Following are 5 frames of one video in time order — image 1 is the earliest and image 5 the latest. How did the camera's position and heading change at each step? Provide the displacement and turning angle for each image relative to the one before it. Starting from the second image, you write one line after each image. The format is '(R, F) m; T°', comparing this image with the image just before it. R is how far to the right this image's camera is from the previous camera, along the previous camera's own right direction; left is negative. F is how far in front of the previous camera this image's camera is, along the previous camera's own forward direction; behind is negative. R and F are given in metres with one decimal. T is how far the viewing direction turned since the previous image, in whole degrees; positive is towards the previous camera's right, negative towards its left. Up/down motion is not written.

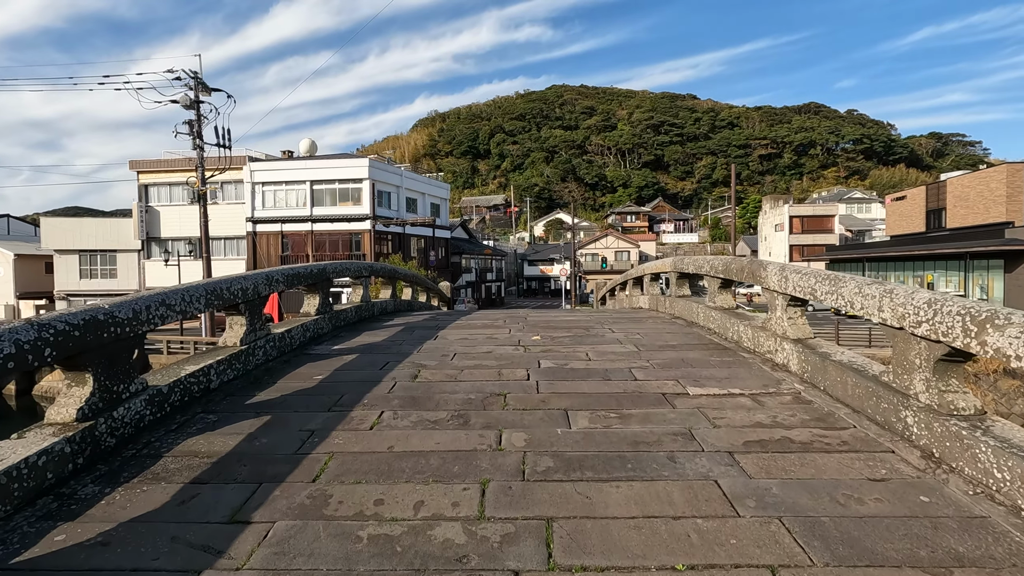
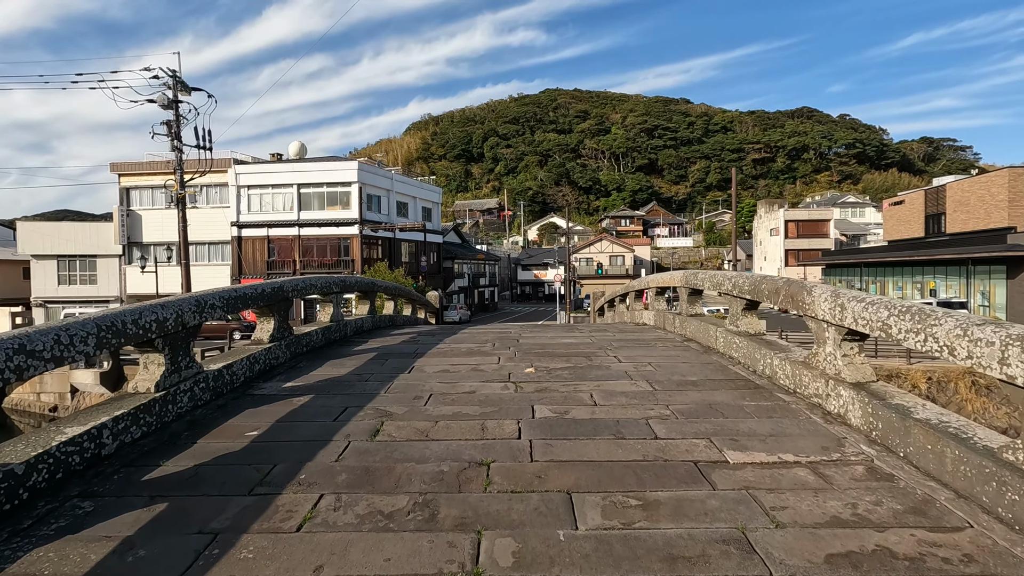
(0.0, +0.8) m; +1°
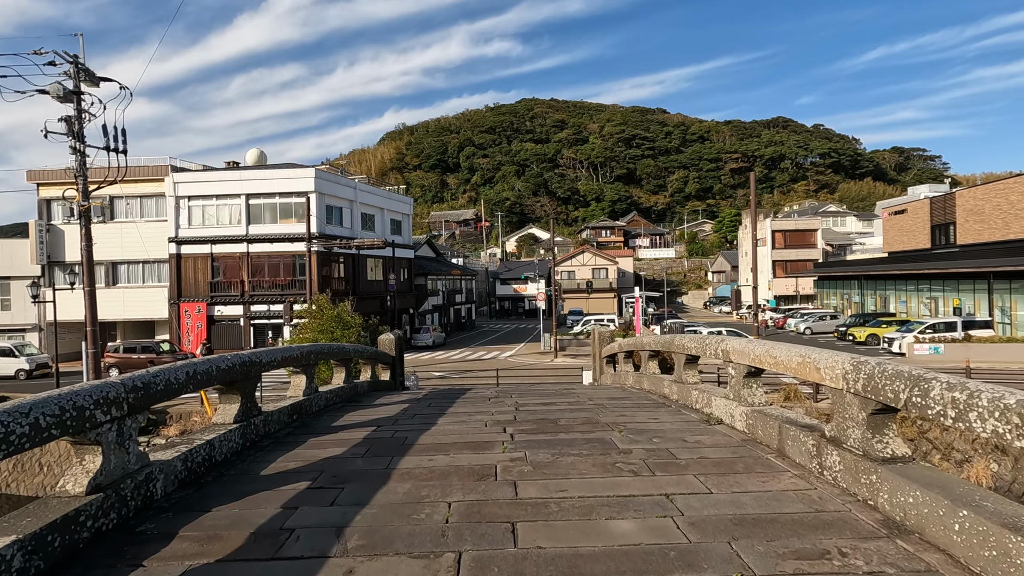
(0.0, +3.3) m; +2°
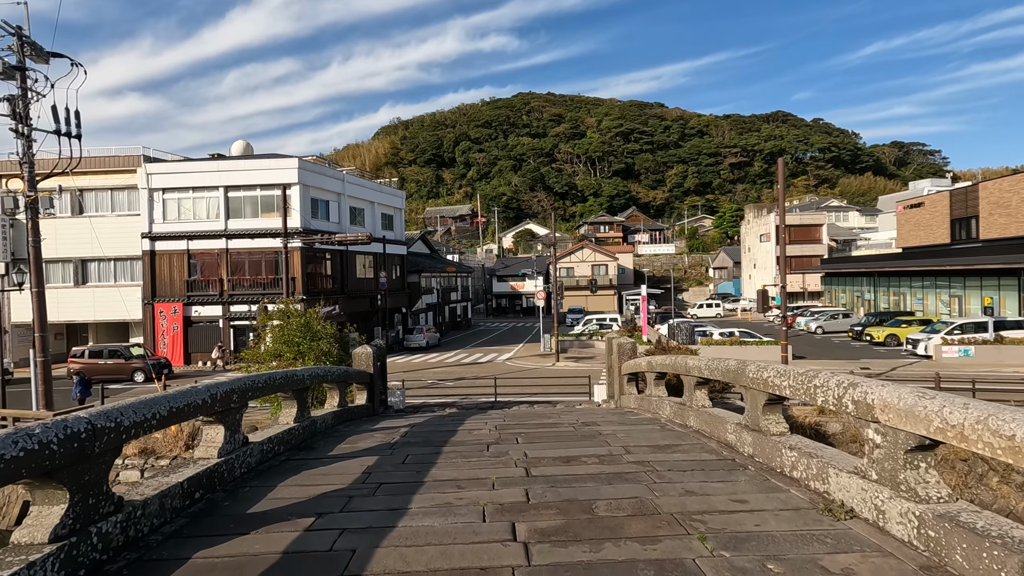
(-0.1, +1.7) m; 0°
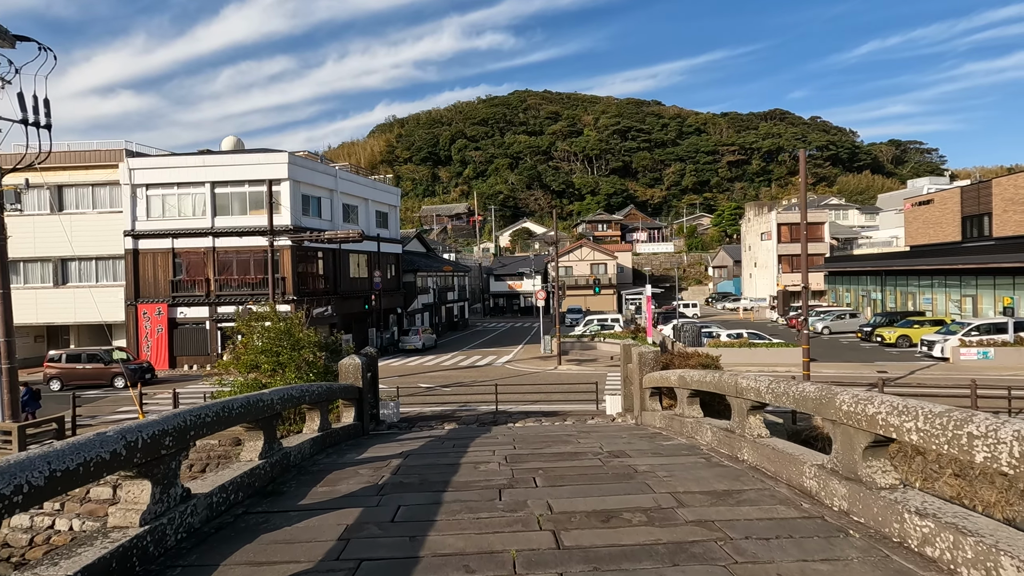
(-0.2, +1.0) m; 0°
